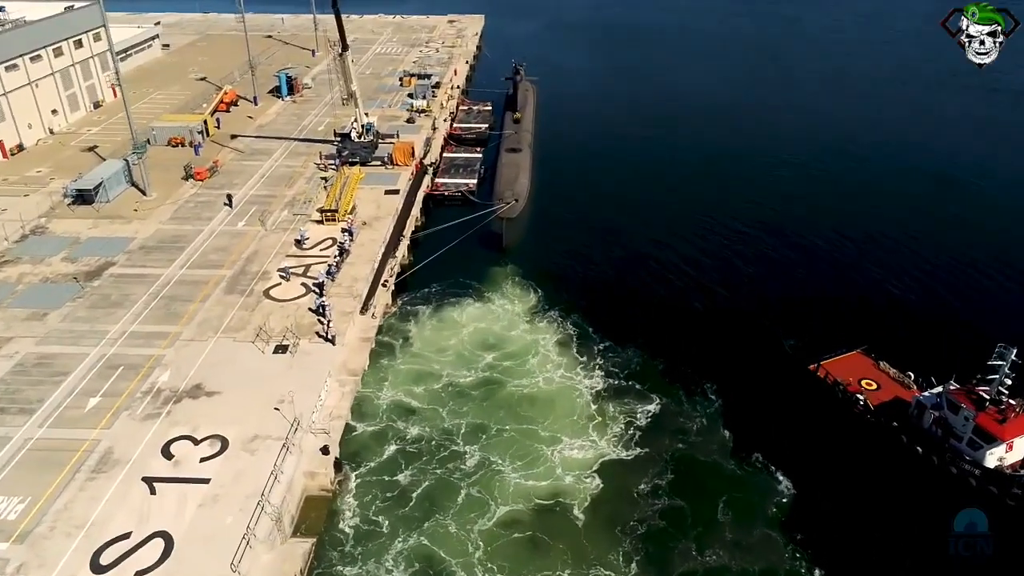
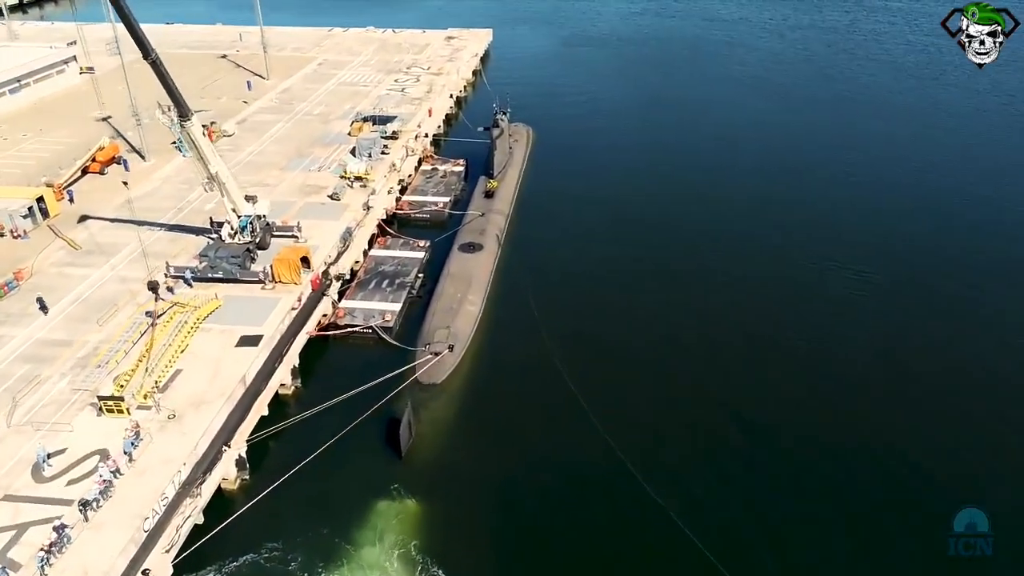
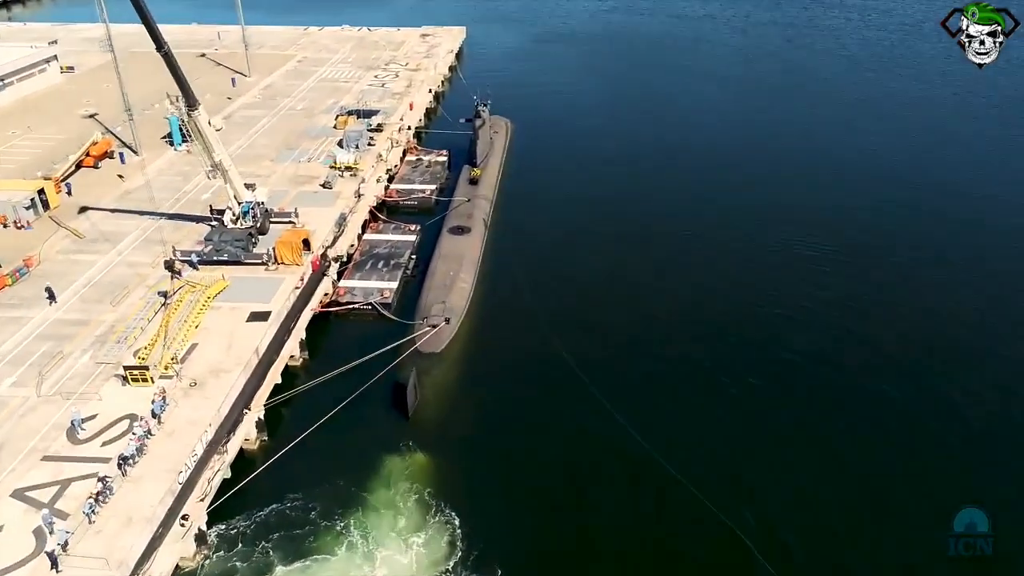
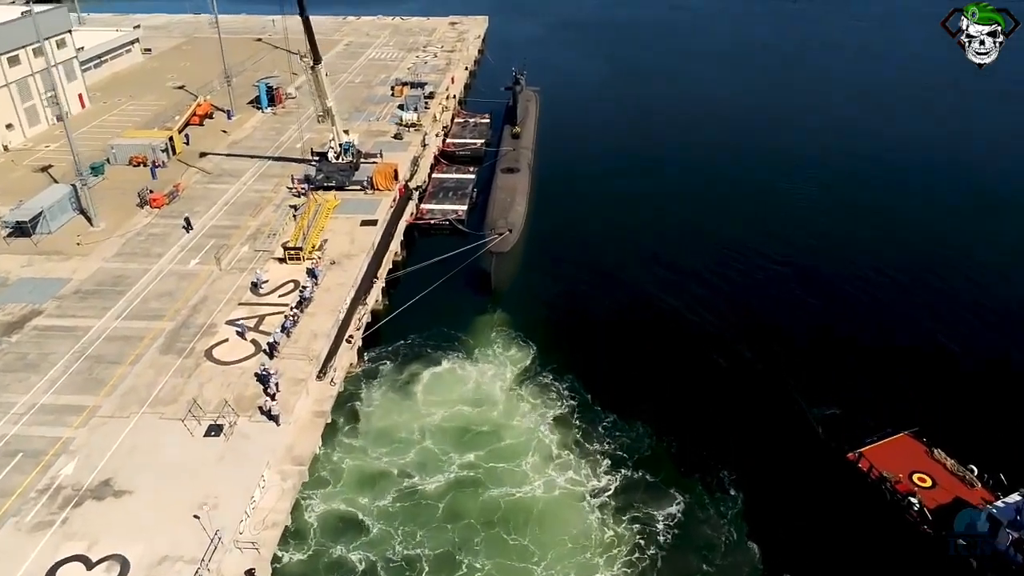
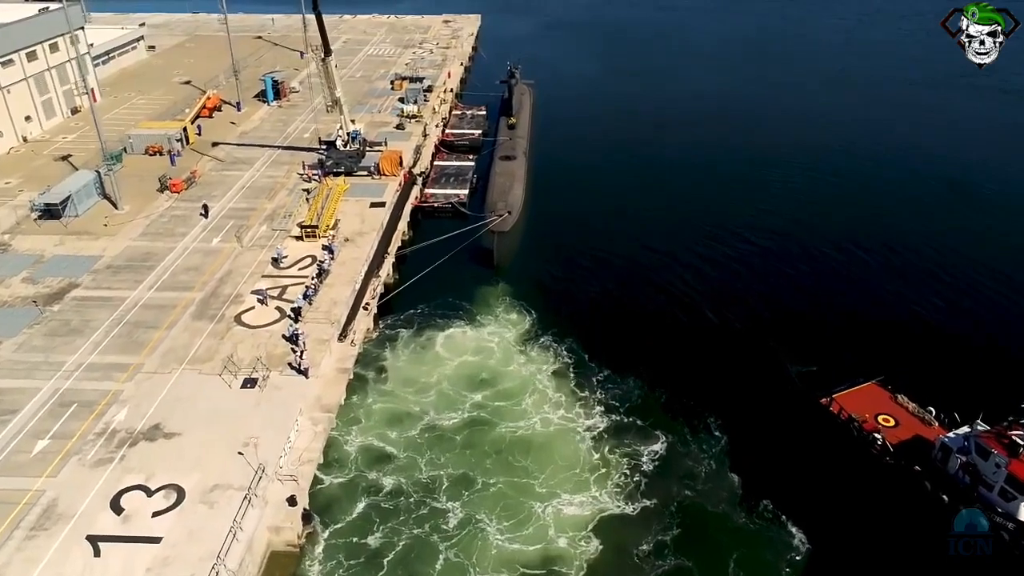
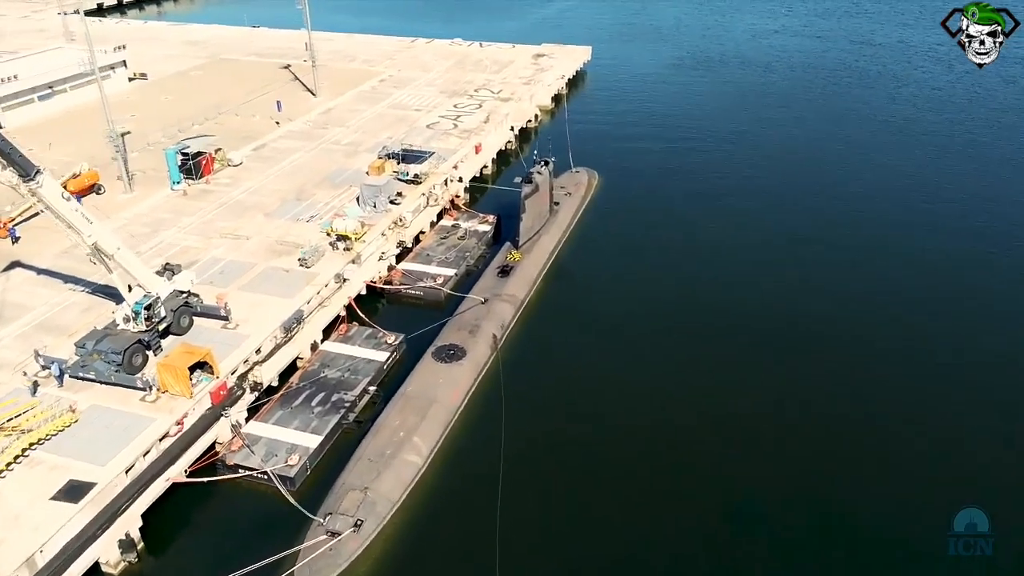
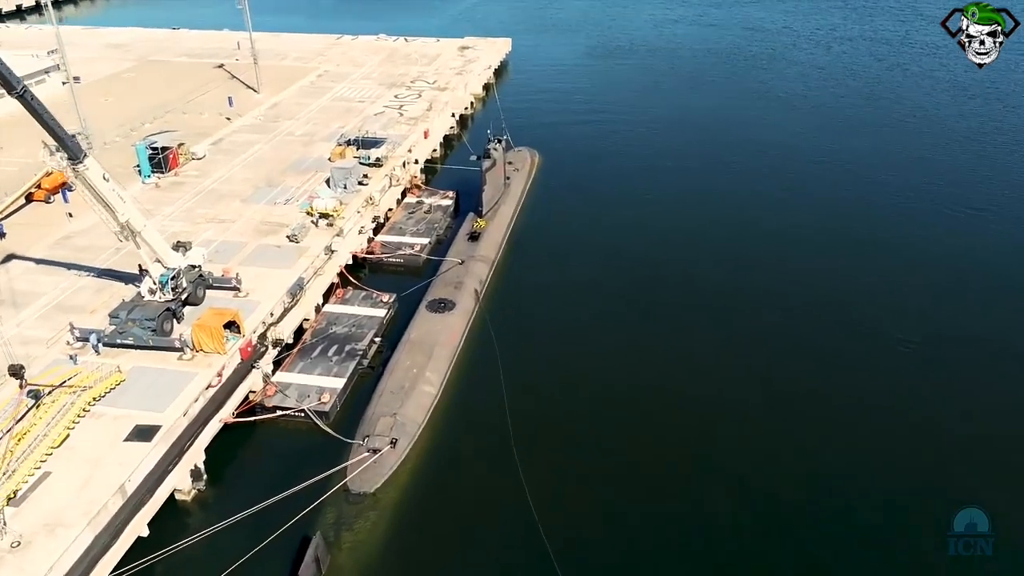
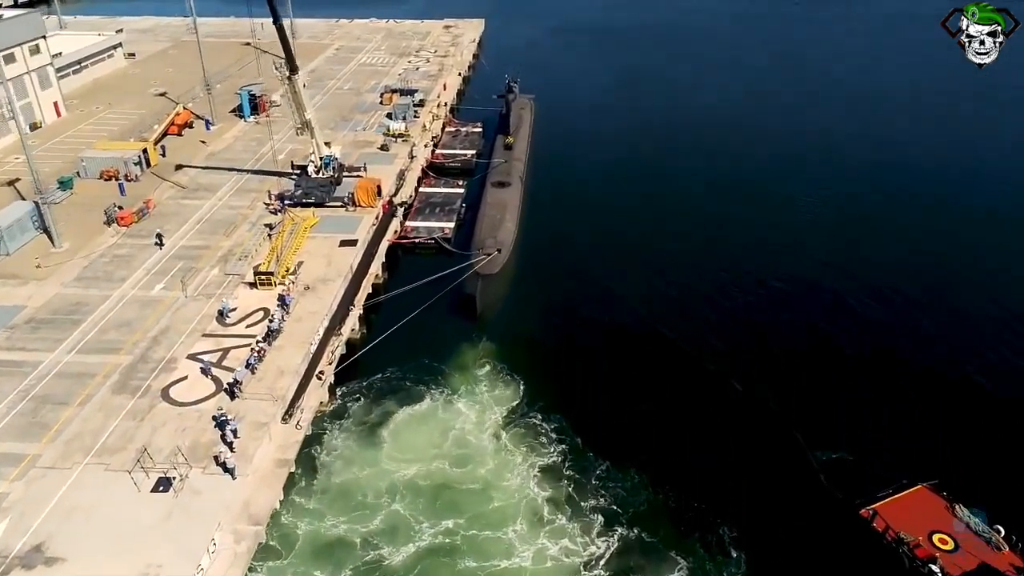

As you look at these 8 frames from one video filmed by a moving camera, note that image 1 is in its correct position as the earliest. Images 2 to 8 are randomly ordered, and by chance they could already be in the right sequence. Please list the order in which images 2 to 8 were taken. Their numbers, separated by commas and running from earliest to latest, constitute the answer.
5, 4, 8, 3, 2, 7, 6
